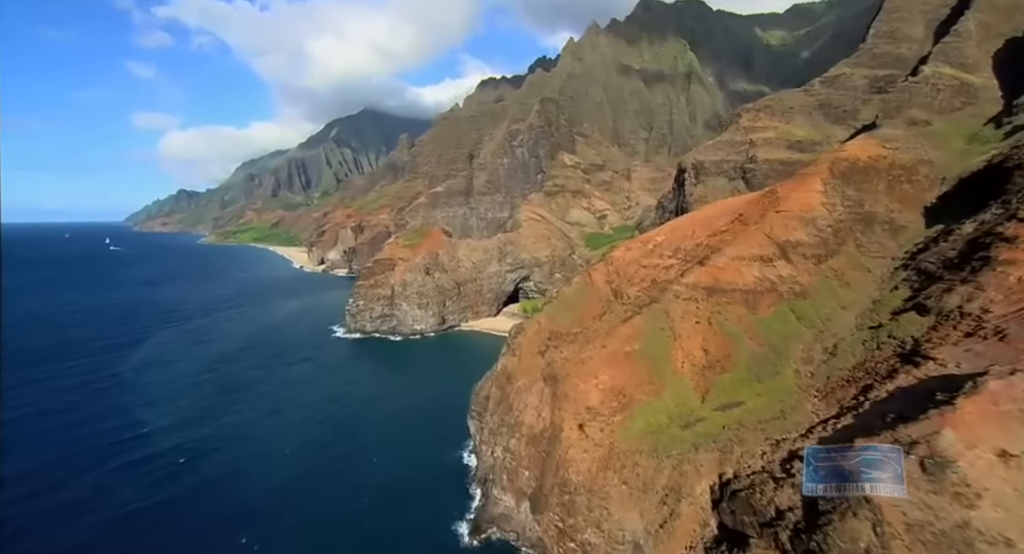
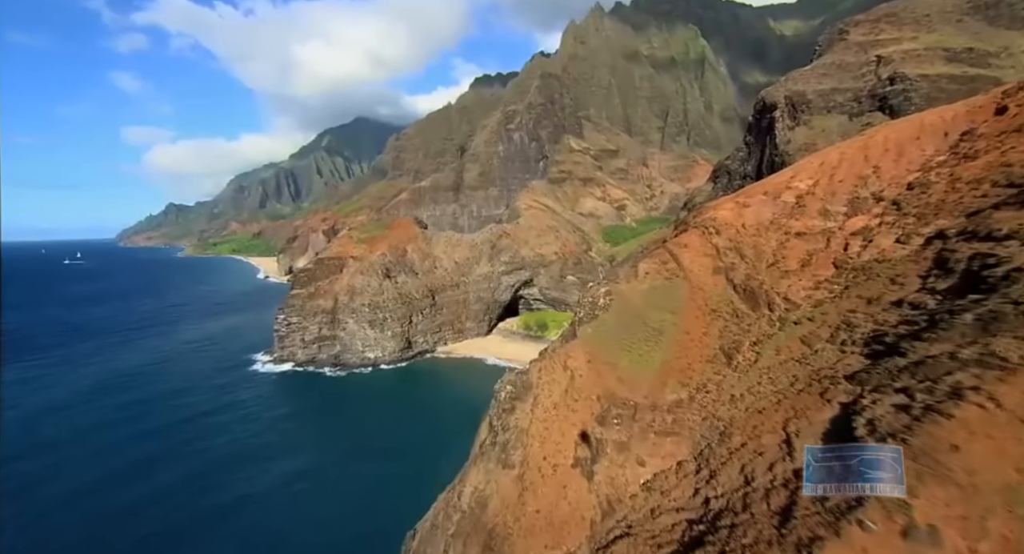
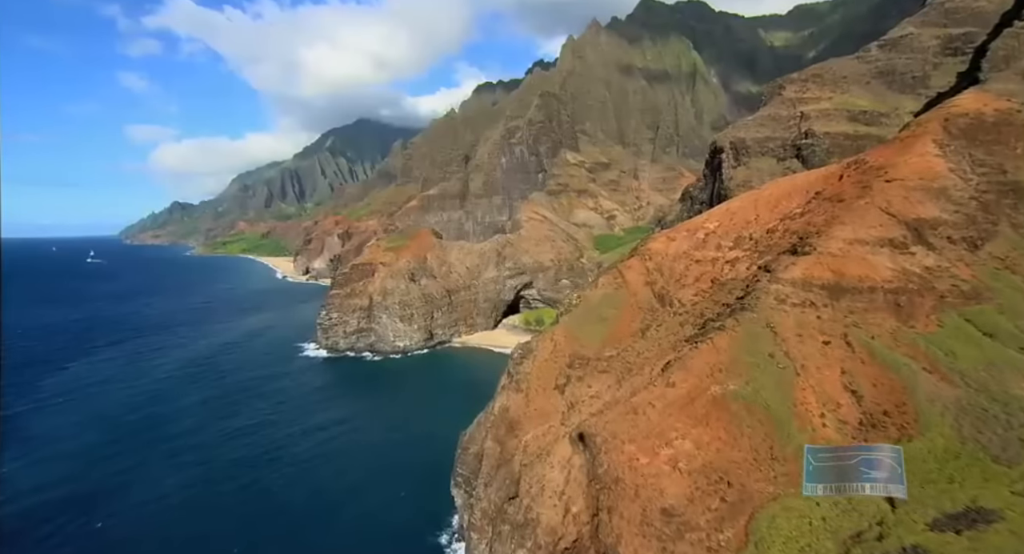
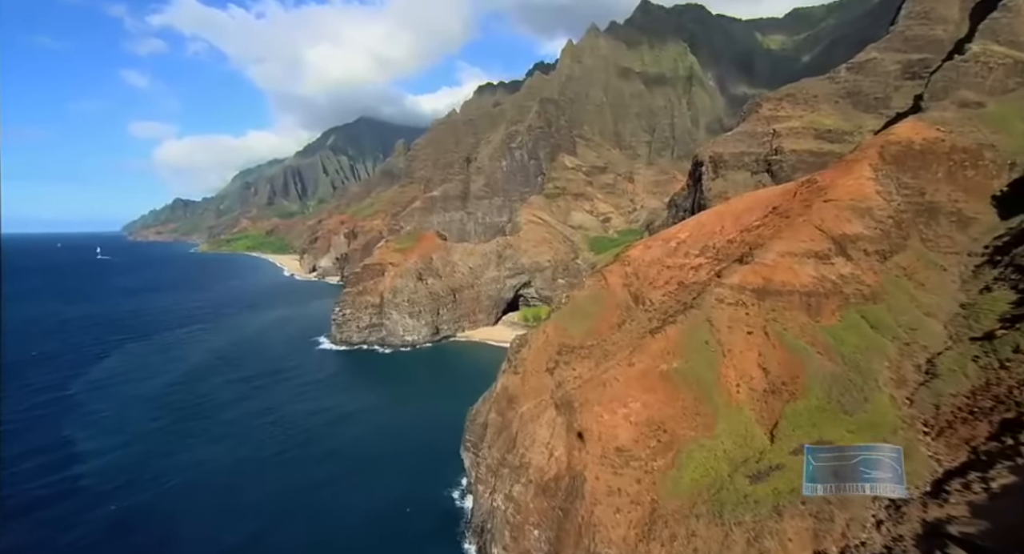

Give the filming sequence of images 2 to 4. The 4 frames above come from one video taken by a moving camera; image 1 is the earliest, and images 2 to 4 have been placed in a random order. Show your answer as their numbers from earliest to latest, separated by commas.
4, 3, 2
